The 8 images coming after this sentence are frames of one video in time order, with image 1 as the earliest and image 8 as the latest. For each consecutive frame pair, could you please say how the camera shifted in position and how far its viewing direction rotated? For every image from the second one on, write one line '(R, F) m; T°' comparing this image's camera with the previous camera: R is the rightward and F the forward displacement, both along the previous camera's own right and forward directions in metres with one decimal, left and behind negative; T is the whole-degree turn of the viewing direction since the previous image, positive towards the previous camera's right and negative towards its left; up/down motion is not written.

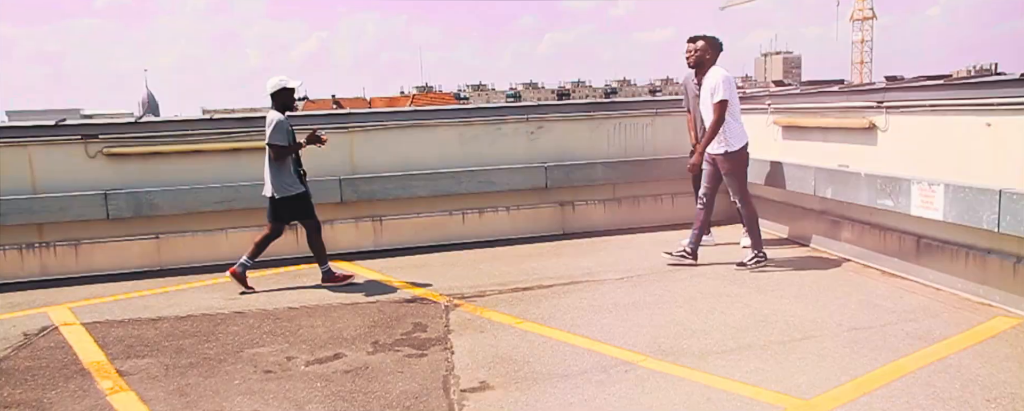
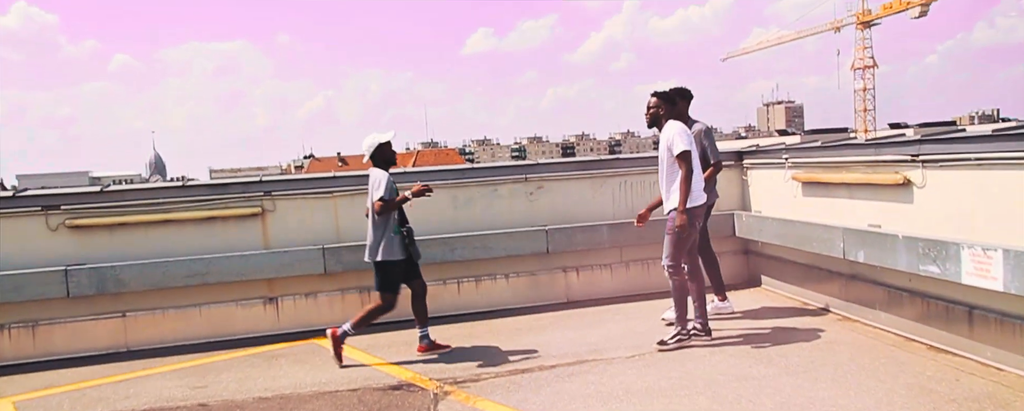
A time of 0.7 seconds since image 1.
(+0.1, +0.5) m; 0°
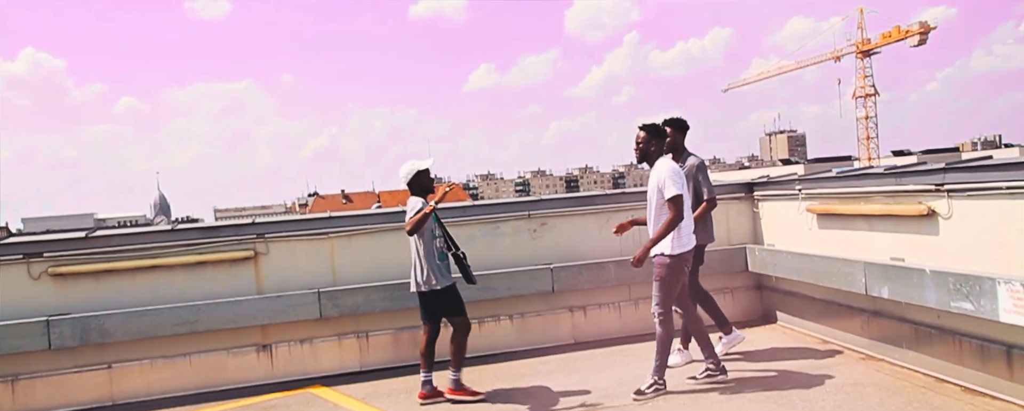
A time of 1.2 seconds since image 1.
(0.0, +0.3) m; 0°
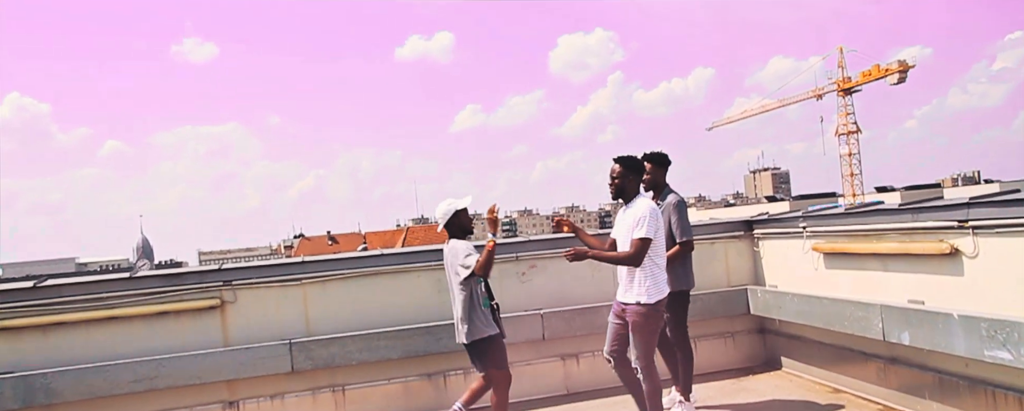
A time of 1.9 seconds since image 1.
(0.0, +0.4) m; +1°
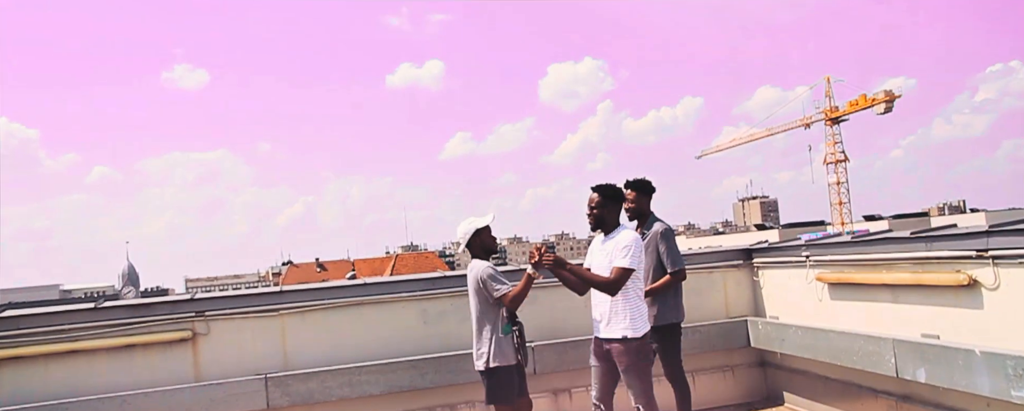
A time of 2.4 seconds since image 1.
(0.0, +0.3) m; +1°
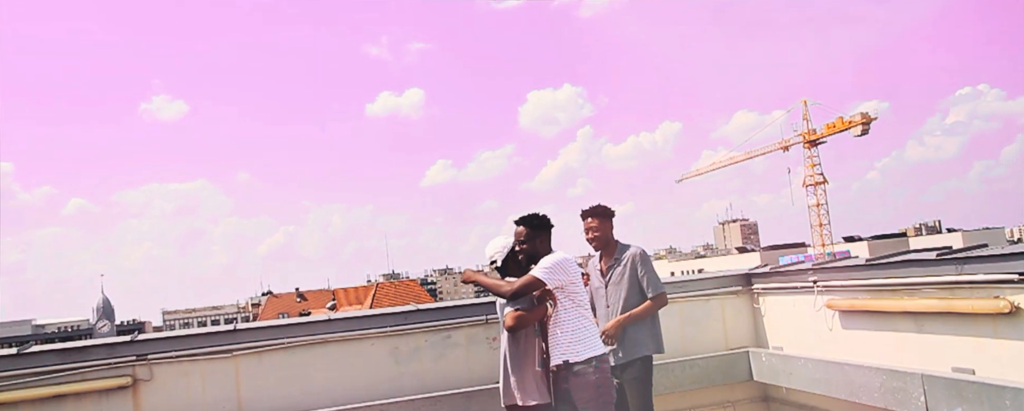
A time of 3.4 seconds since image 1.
(0.0, +0.5) m; +1°
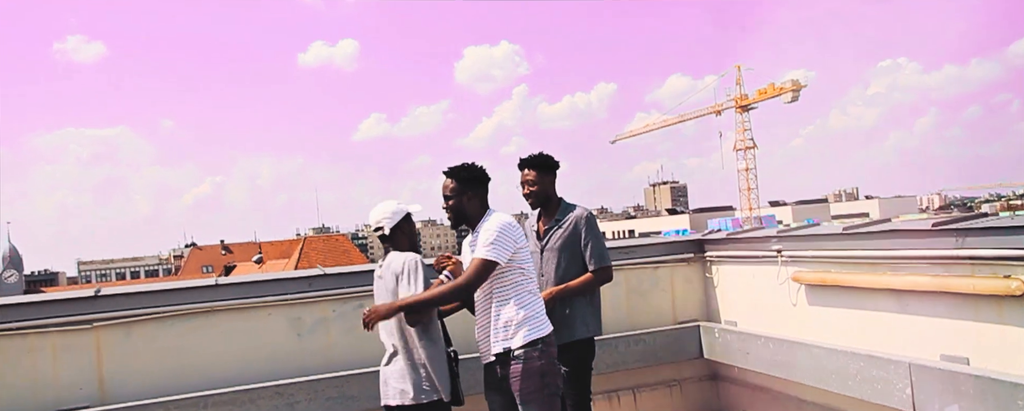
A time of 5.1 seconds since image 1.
(+0.1, +0.8) m; +5°
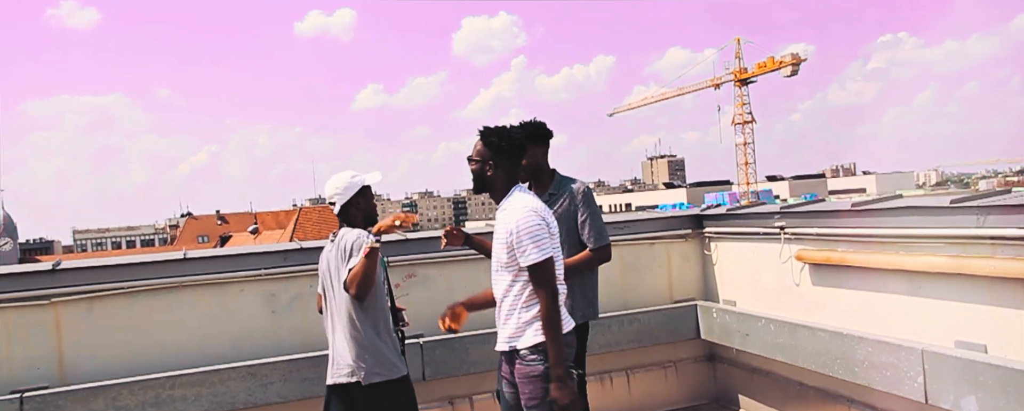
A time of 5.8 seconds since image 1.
(+0.1, +0.3) m; 0°
